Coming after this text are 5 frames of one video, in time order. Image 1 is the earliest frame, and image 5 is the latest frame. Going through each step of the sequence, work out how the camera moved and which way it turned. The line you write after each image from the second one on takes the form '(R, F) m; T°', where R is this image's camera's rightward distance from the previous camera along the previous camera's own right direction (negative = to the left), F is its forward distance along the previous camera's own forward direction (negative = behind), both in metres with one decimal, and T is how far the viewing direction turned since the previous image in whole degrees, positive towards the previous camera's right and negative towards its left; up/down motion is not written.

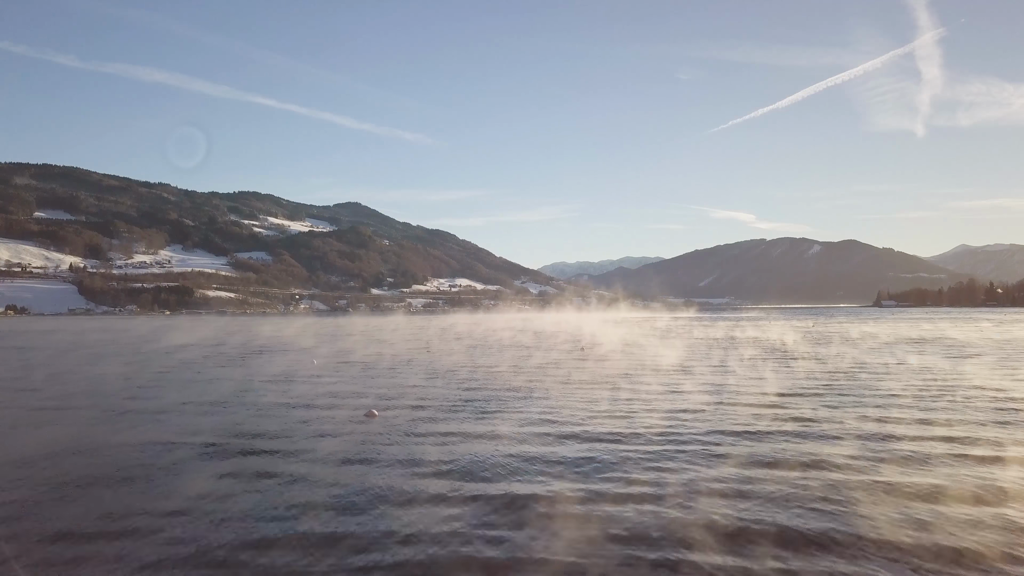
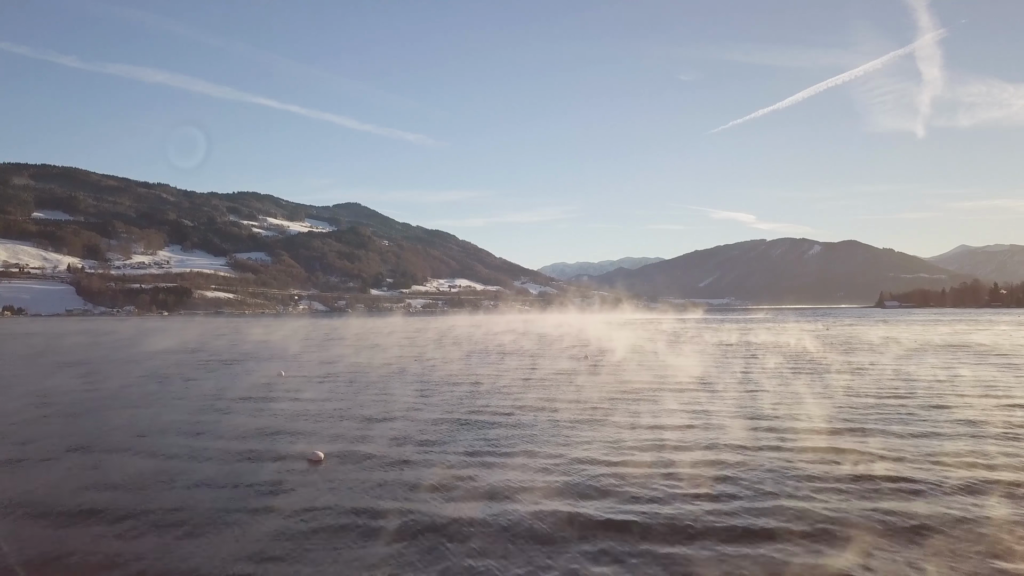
(0.0, +3.9) m; 0°
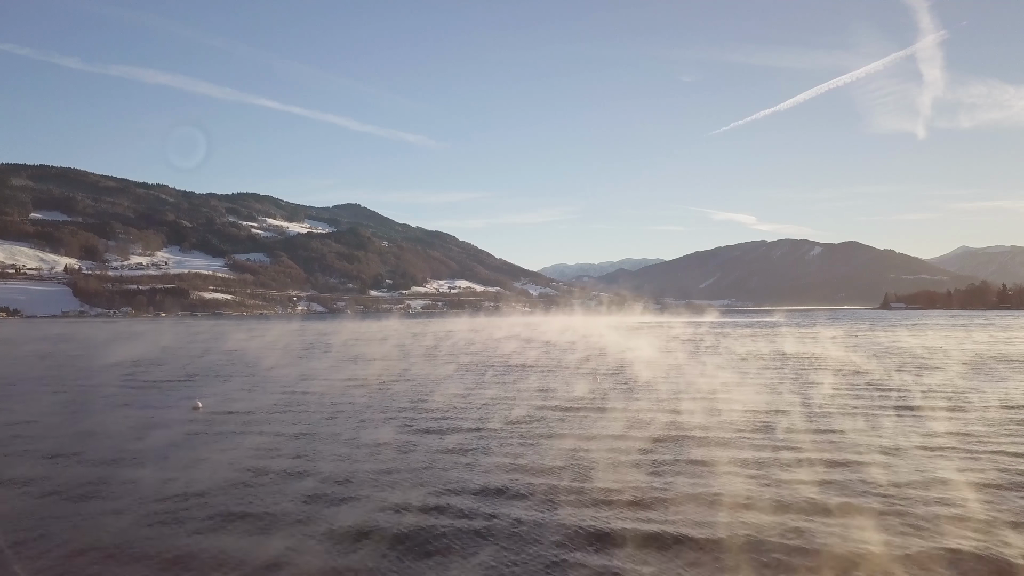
(-0.2, +6.8) m; 0°
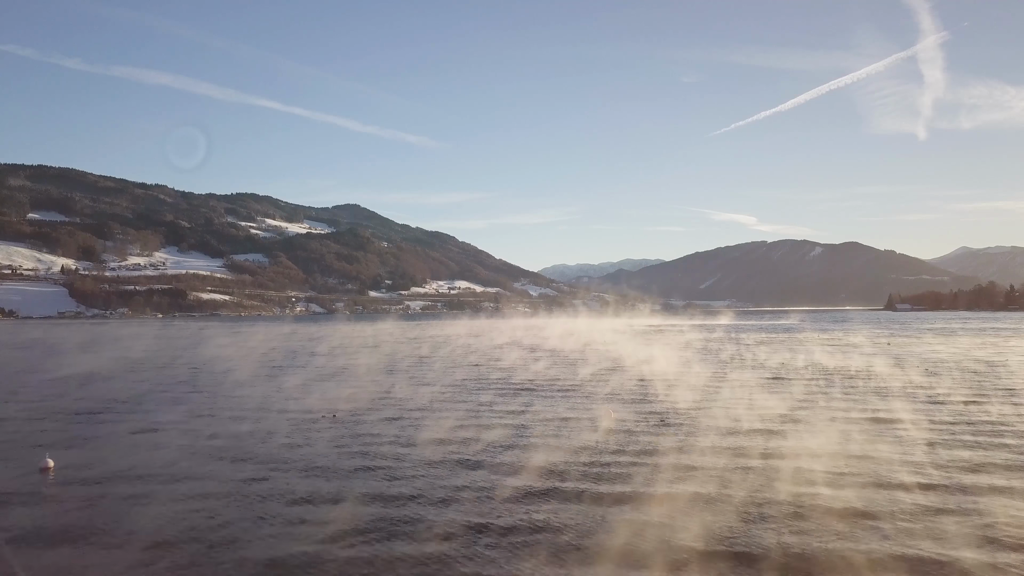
(-0.2, +6.3) m; 0°
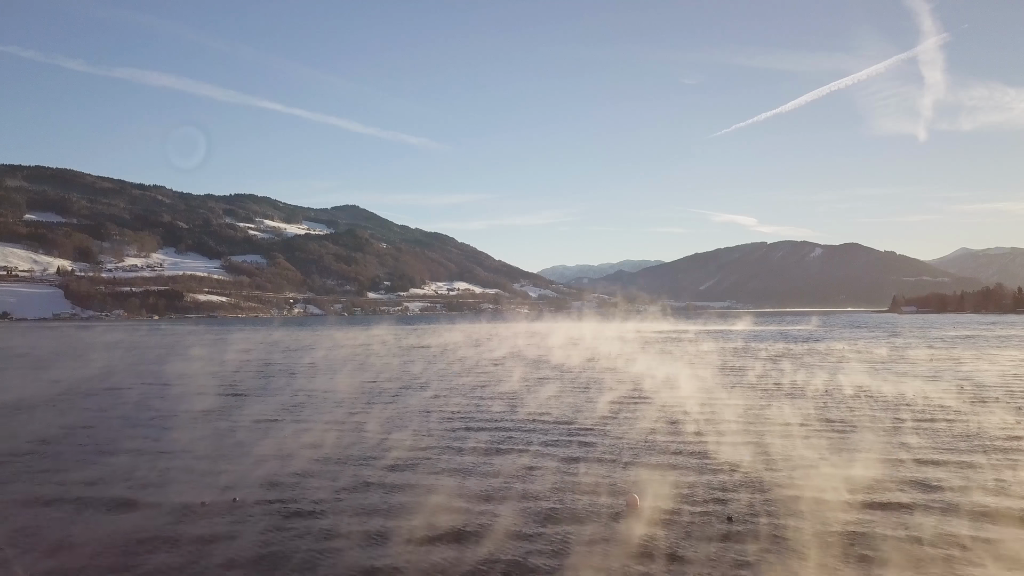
(-0.1, +6.8) m; 0°
